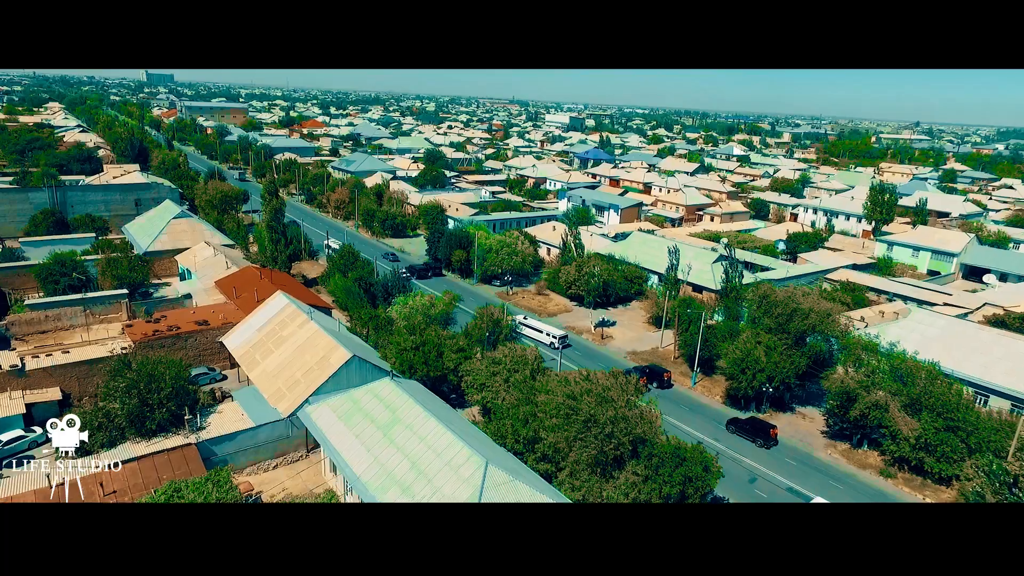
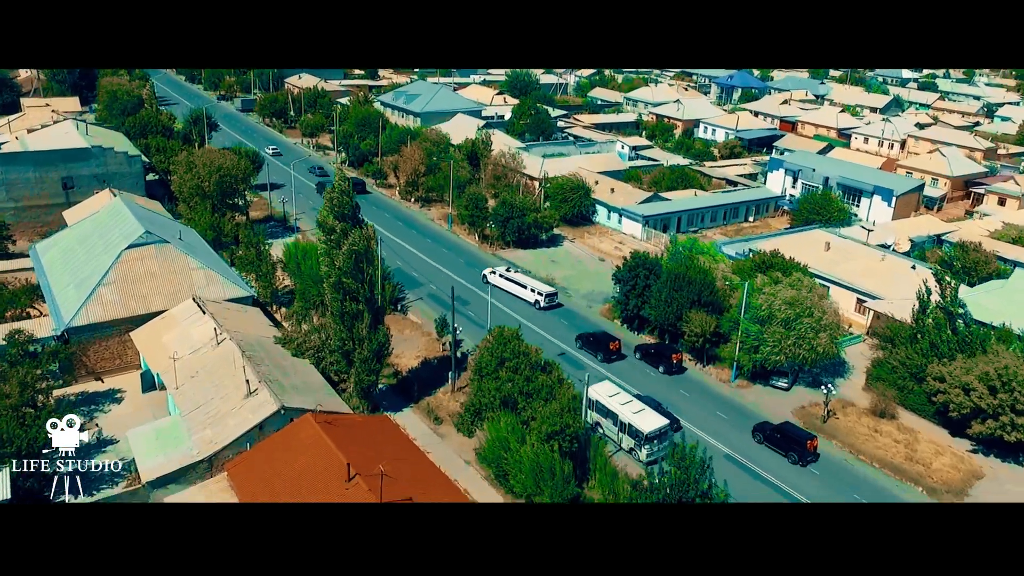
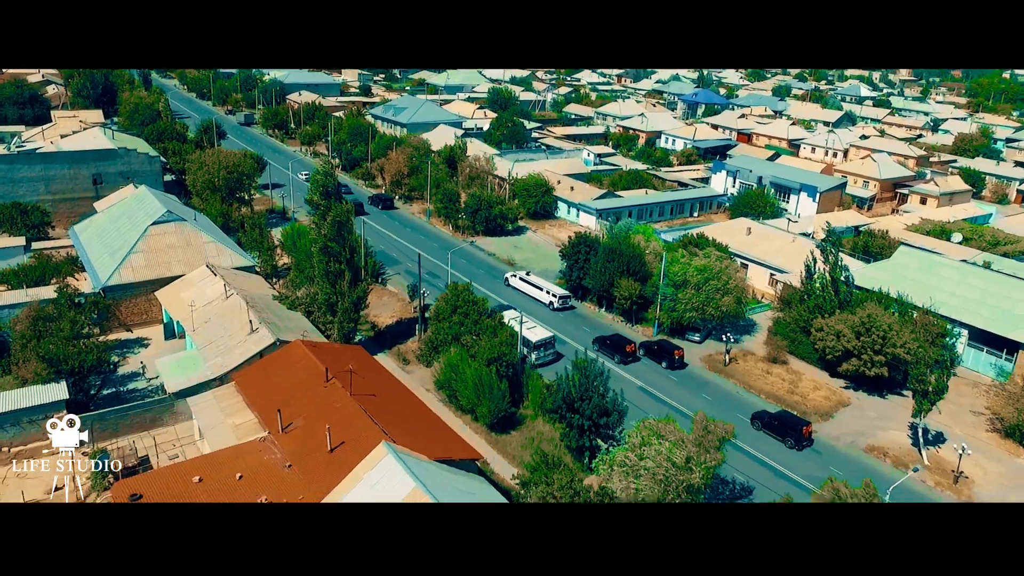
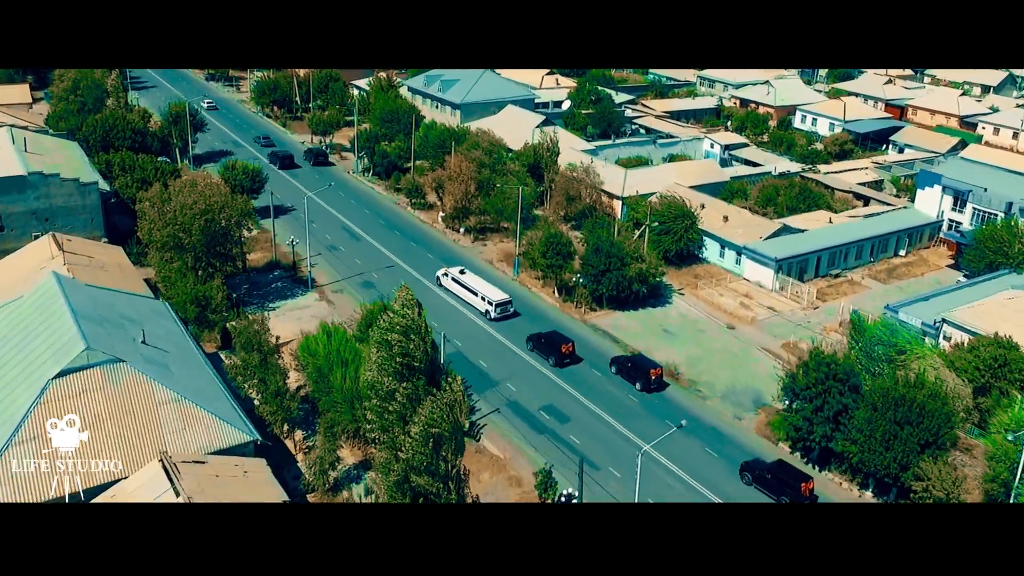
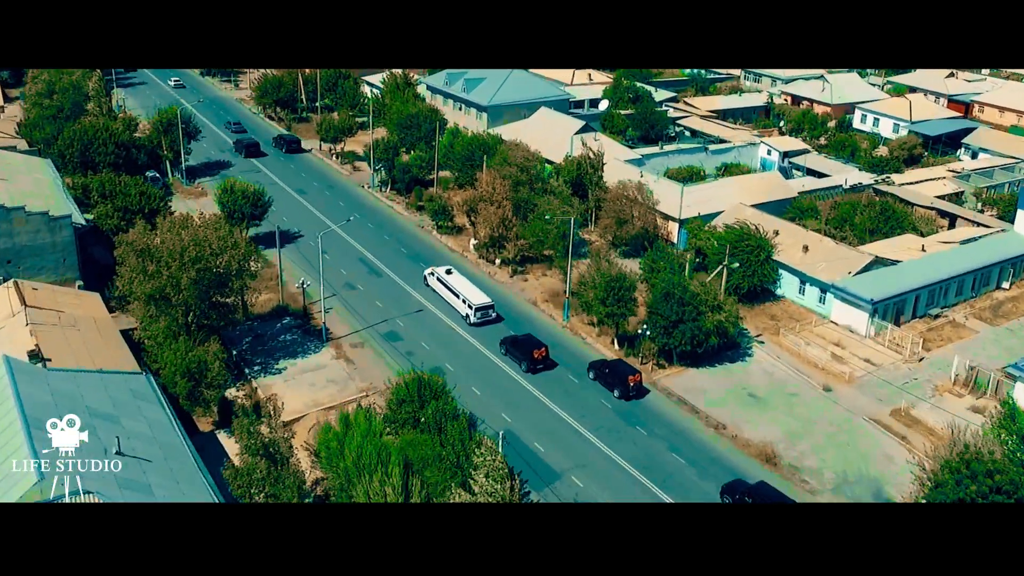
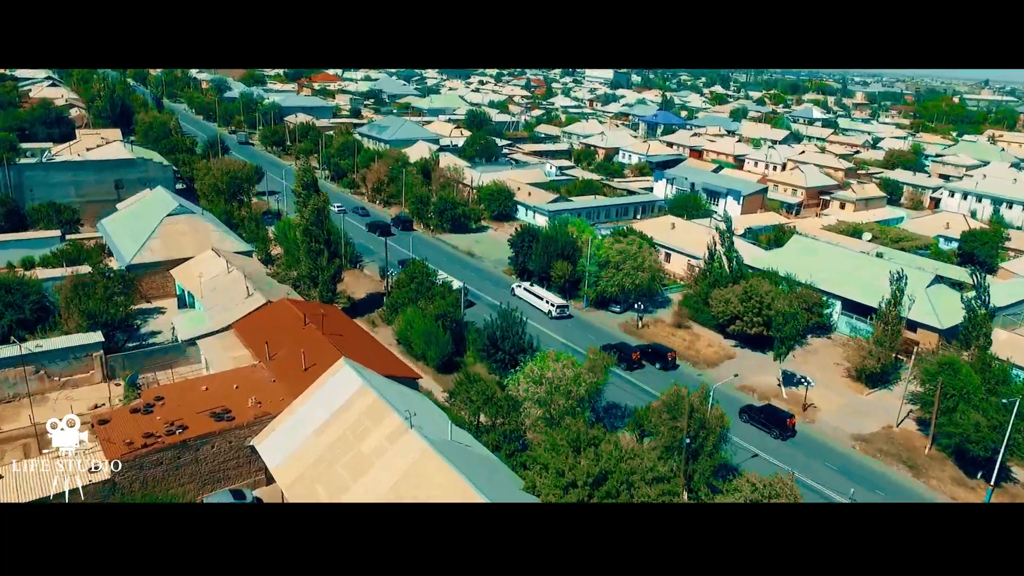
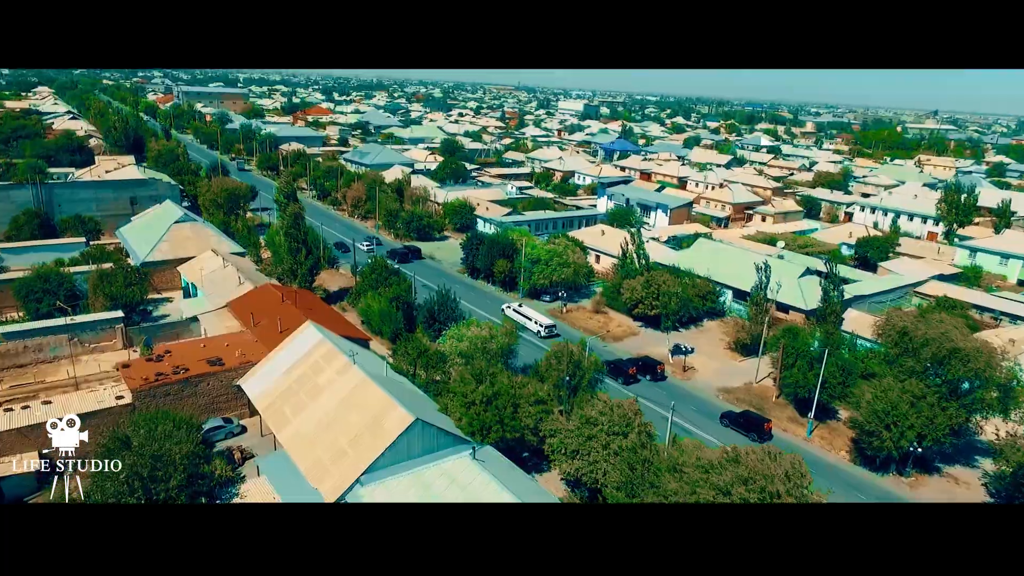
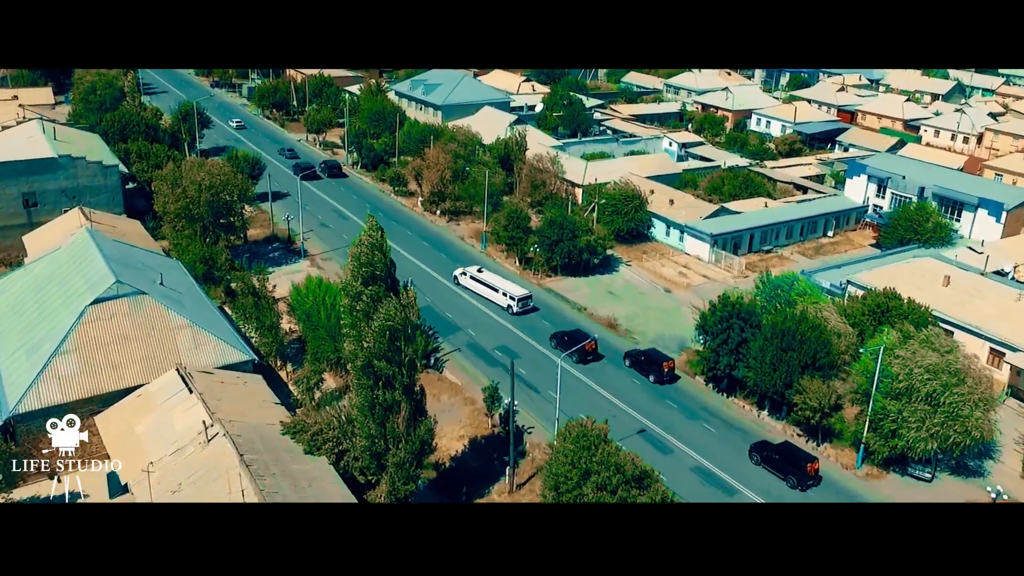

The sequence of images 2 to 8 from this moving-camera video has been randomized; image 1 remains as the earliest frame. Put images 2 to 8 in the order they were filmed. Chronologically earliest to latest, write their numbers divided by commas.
7, 6, 3, 2, 8, 4, 5
